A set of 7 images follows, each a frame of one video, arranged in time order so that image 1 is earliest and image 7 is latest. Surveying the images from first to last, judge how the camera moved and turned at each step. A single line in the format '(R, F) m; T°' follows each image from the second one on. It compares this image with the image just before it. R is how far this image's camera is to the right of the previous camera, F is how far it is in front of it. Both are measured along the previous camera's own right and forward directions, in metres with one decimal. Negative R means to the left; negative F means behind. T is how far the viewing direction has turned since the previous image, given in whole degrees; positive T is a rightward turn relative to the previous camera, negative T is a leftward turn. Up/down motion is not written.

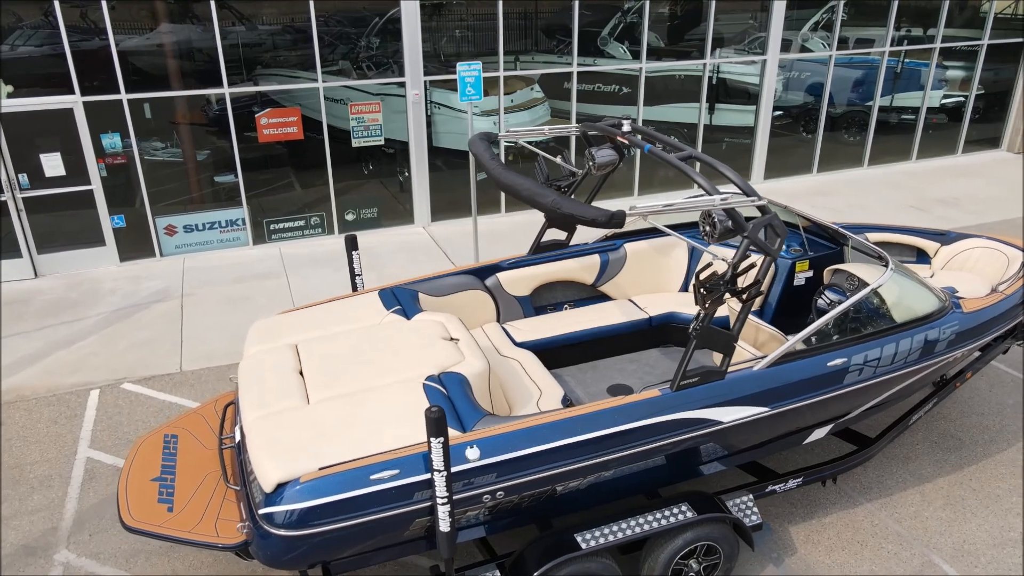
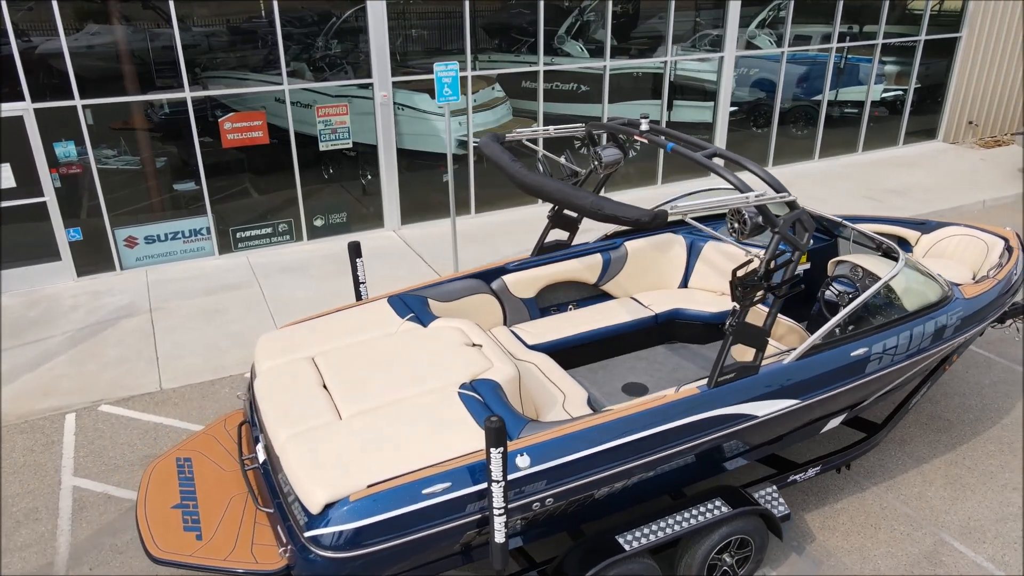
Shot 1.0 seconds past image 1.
(-0.5, +0.1) m; +5°
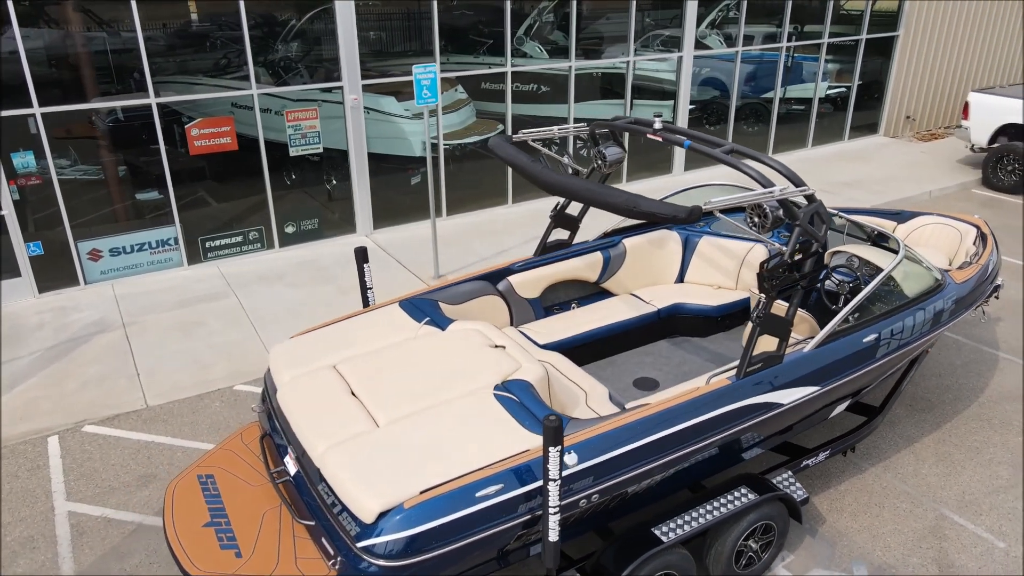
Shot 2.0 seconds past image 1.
(-0.5, 0.0) m; +5°
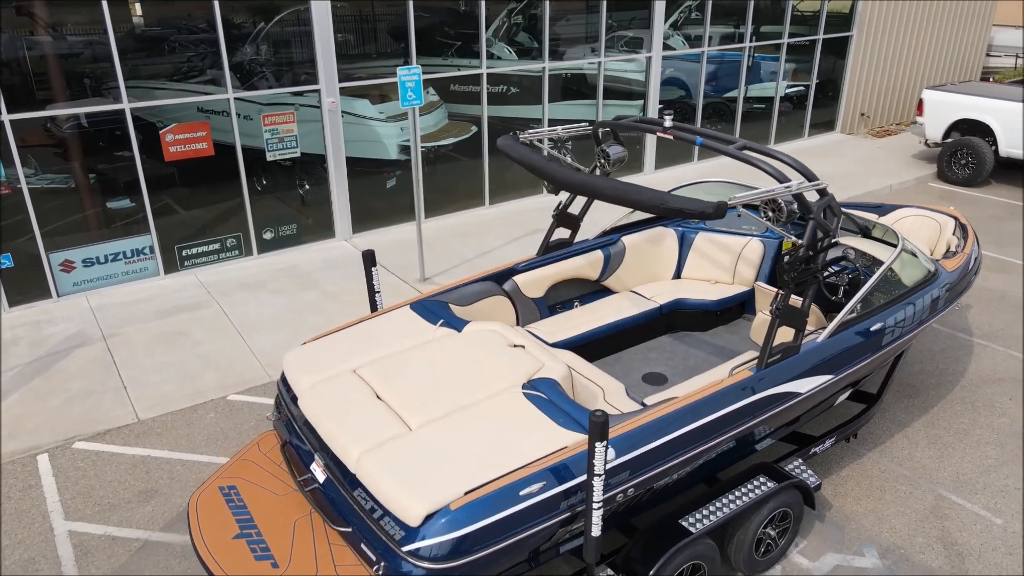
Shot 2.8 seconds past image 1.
(-0.4, 0.0) m; +4°
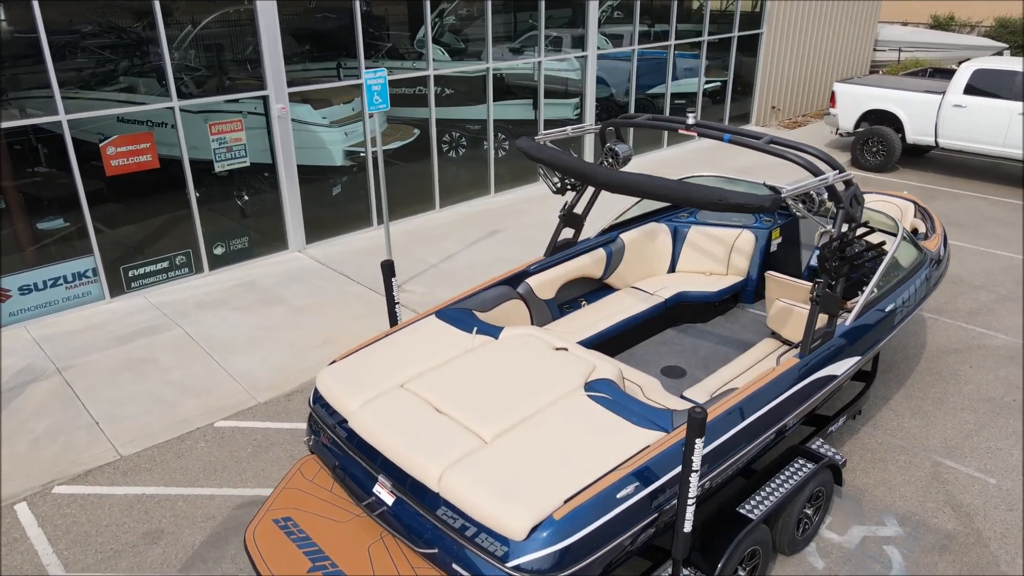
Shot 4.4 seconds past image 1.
(-0.8, +0.1) m; +8°
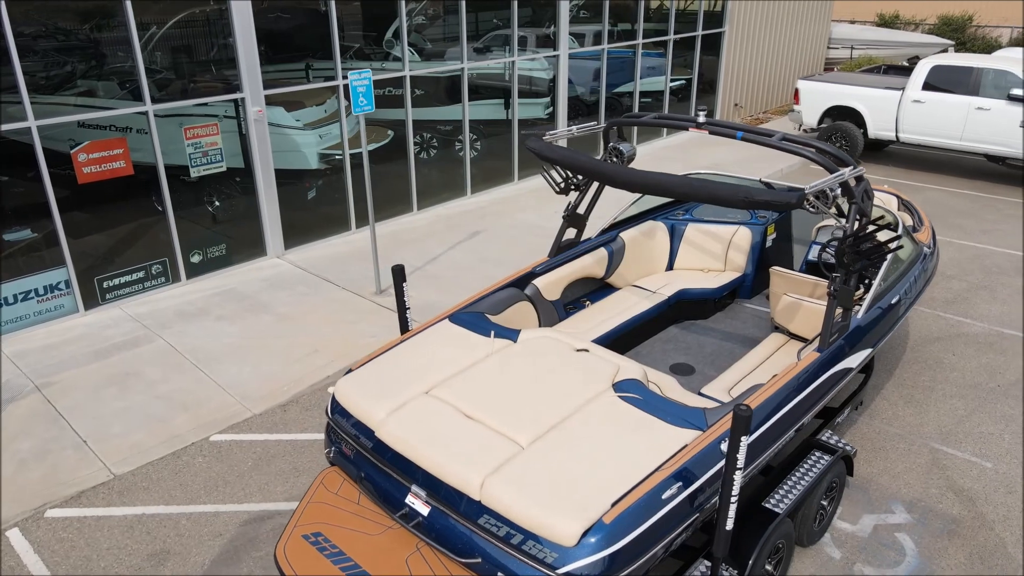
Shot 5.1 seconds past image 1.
(-0.4, +0.1) m; +3°
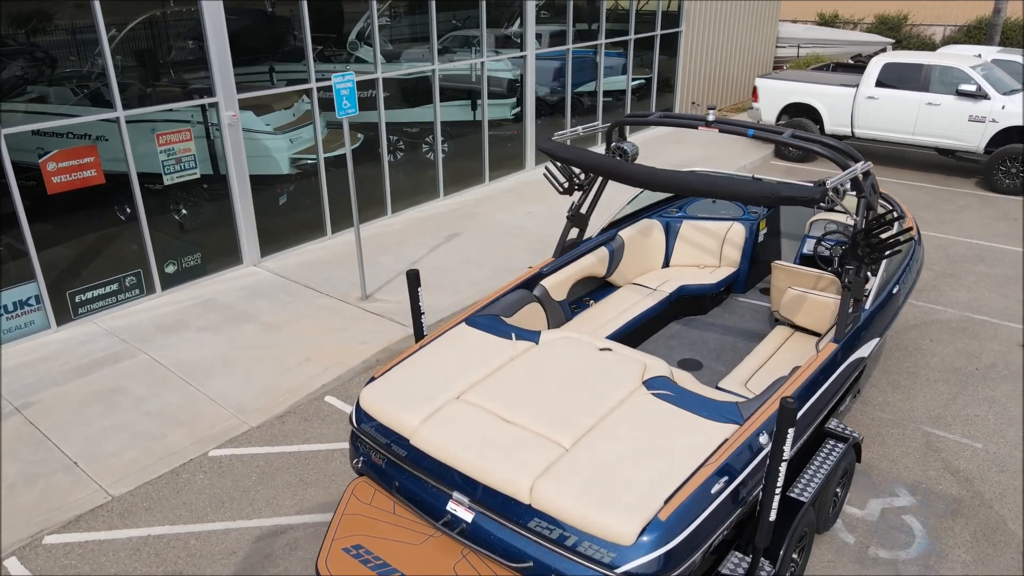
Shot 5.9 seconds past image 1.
(-0.4, 0.0) m; +4°
